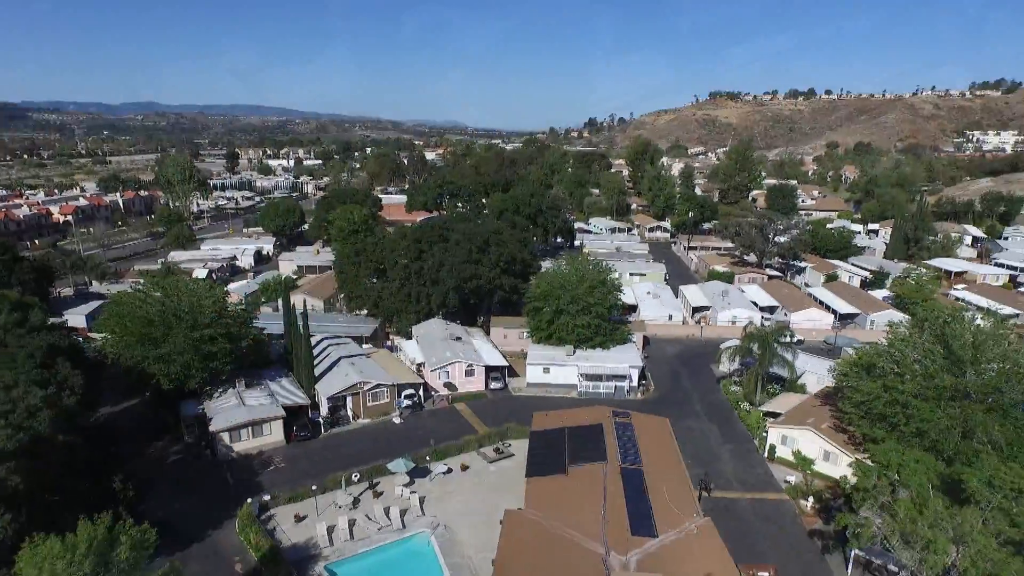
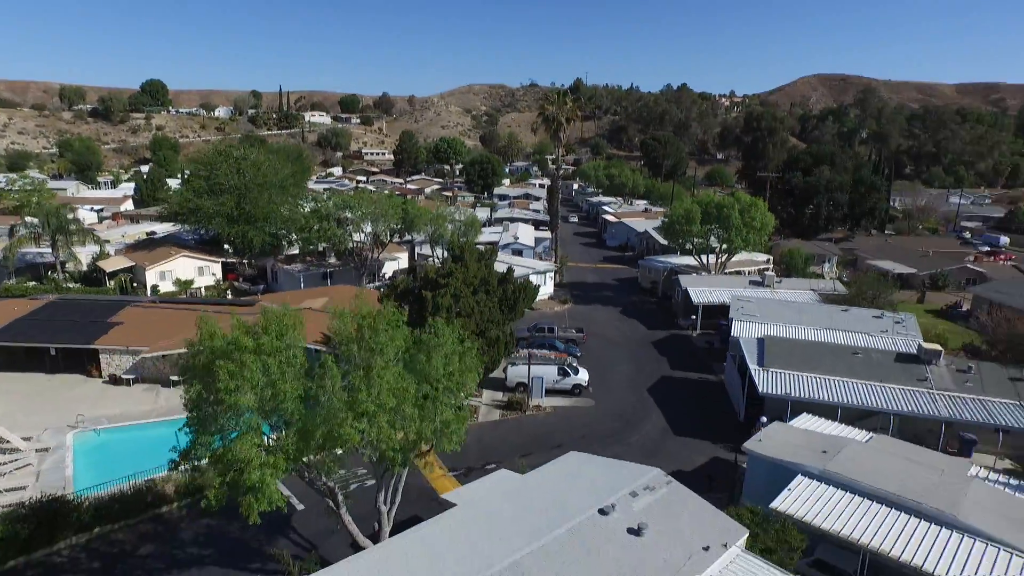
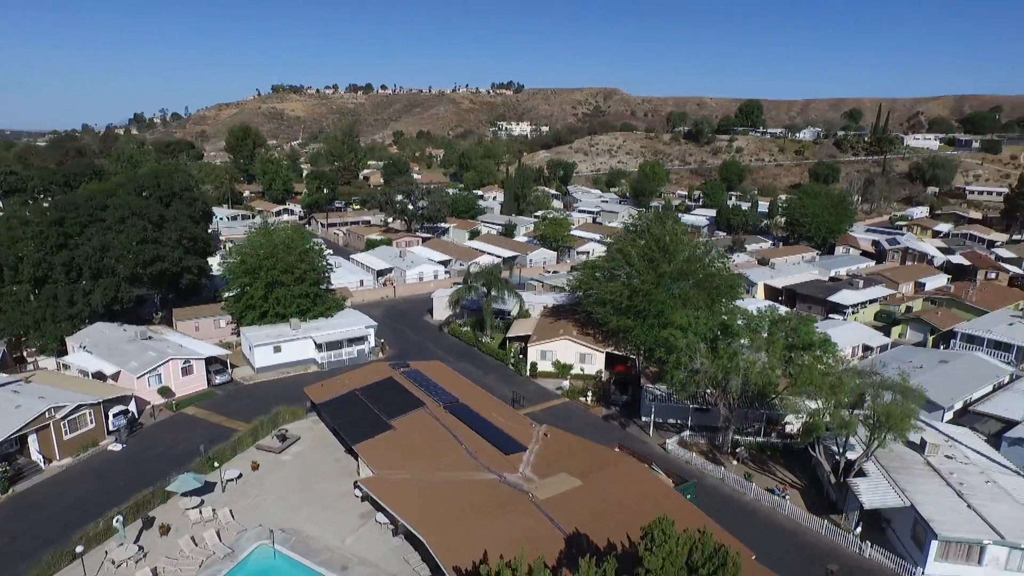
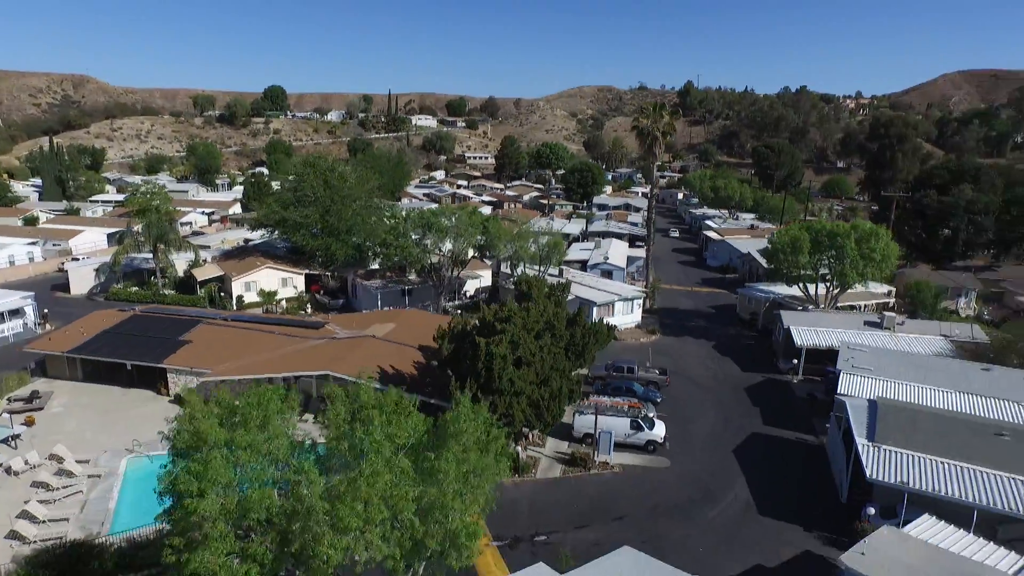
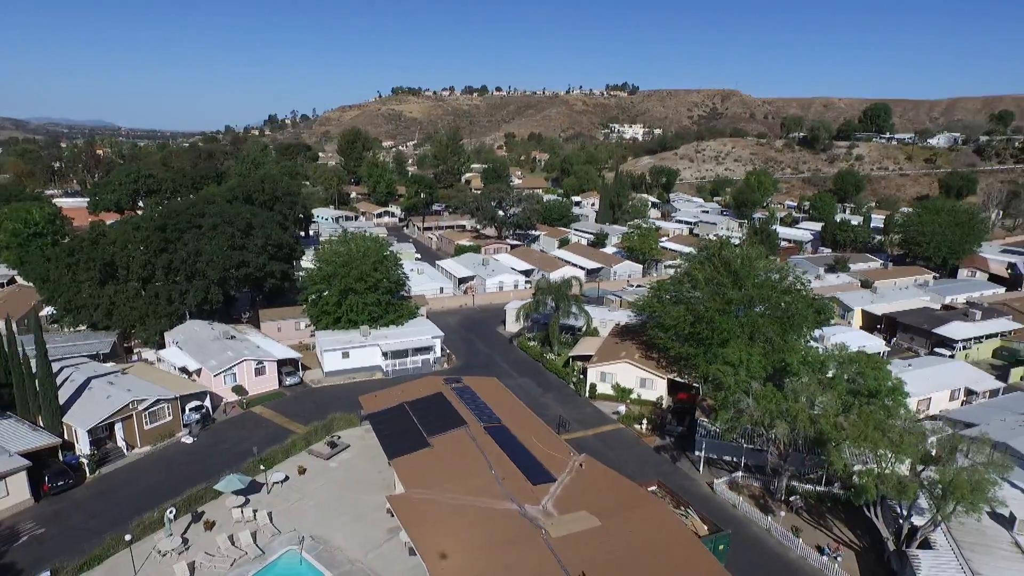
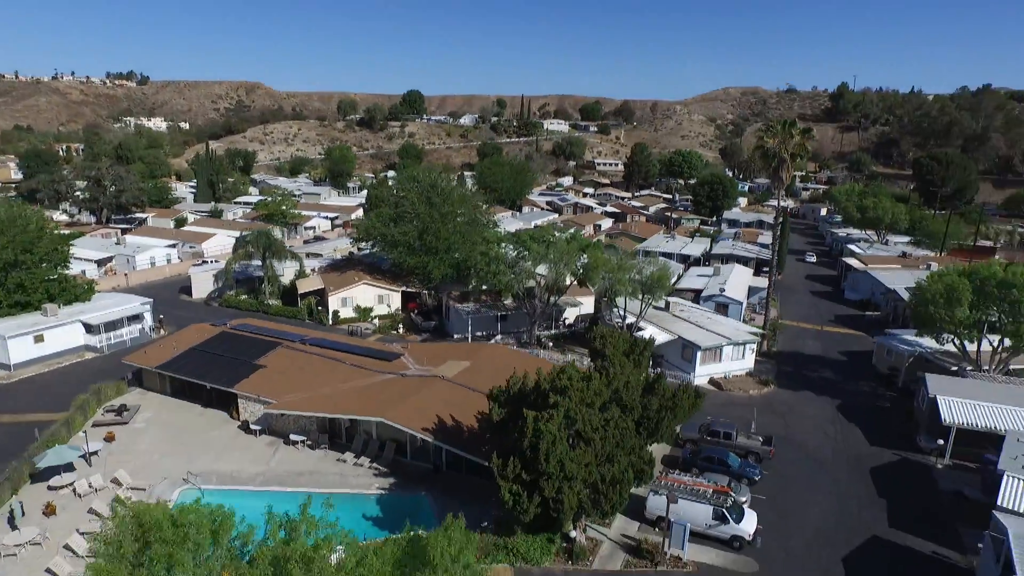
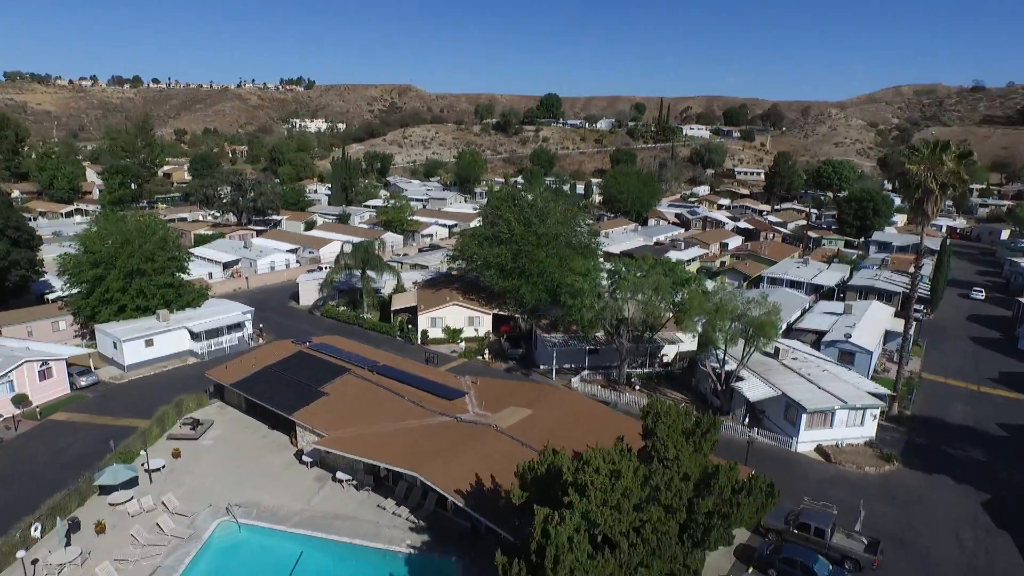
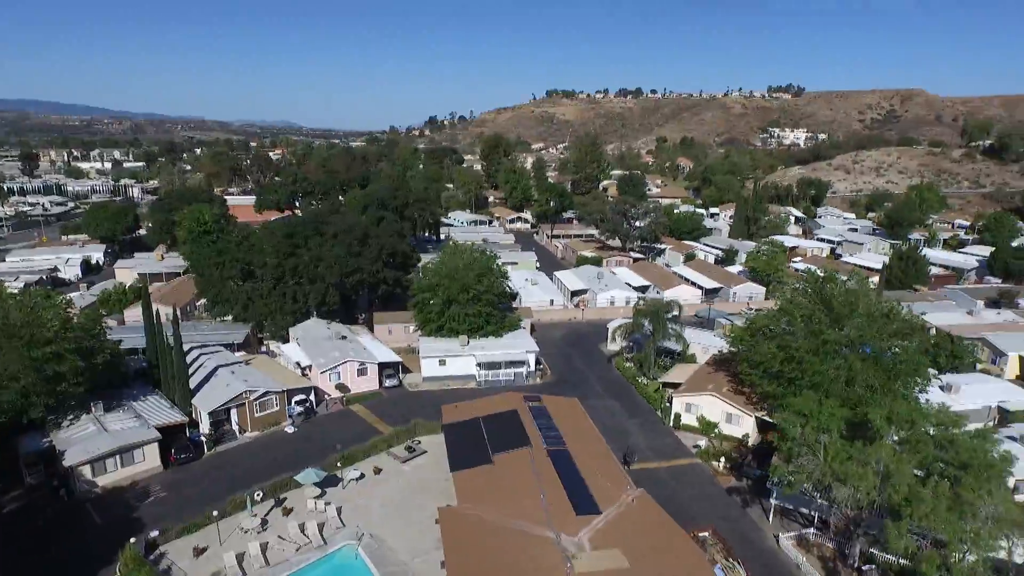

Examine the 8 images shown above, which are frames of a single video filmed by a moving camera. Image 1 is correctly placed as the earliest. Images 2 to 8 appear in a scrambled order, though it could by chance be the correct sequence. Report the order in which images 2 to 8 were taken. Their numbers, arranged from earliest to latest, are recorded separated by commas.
8, 5, 3, 7, 6, 4, 2
